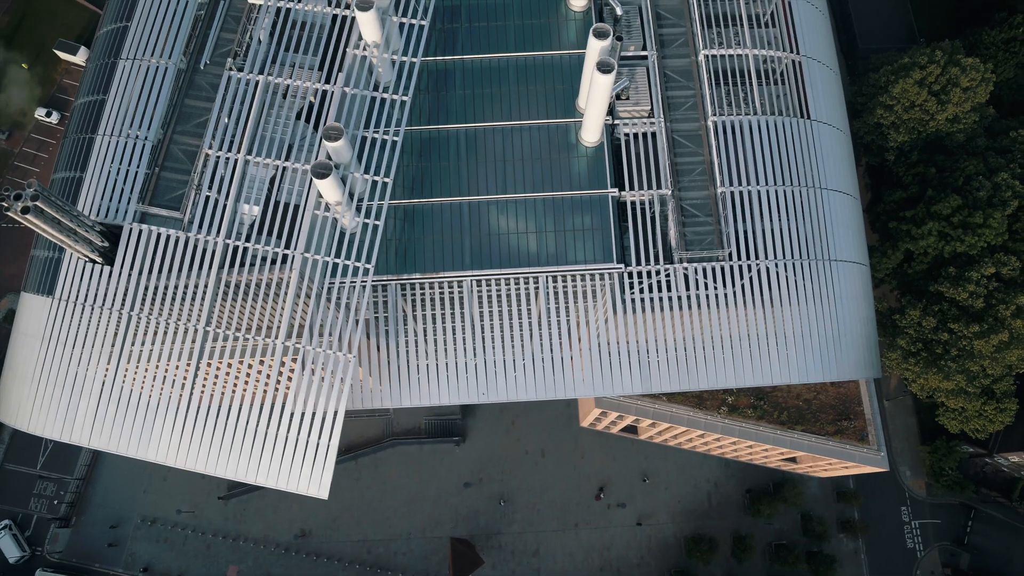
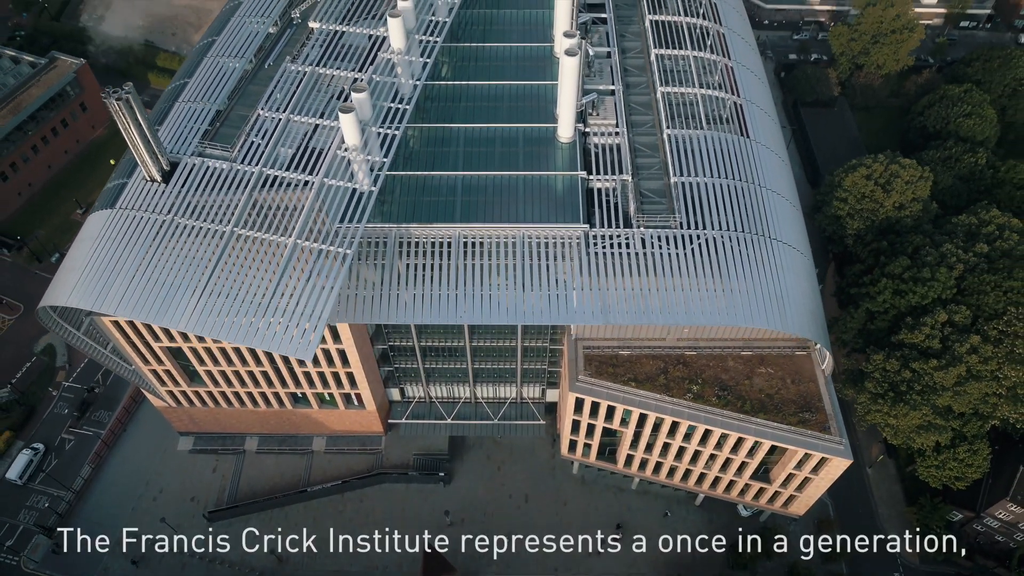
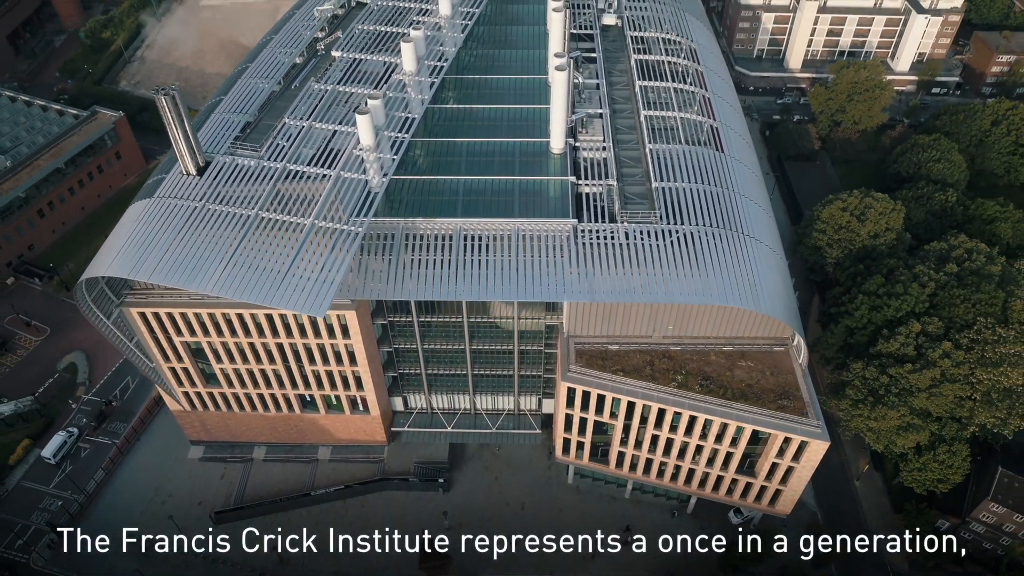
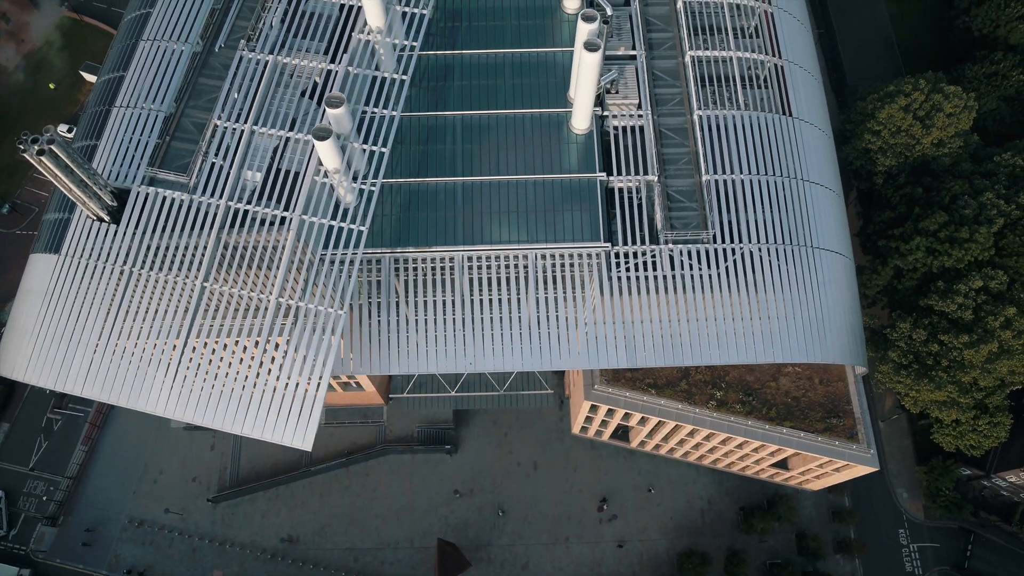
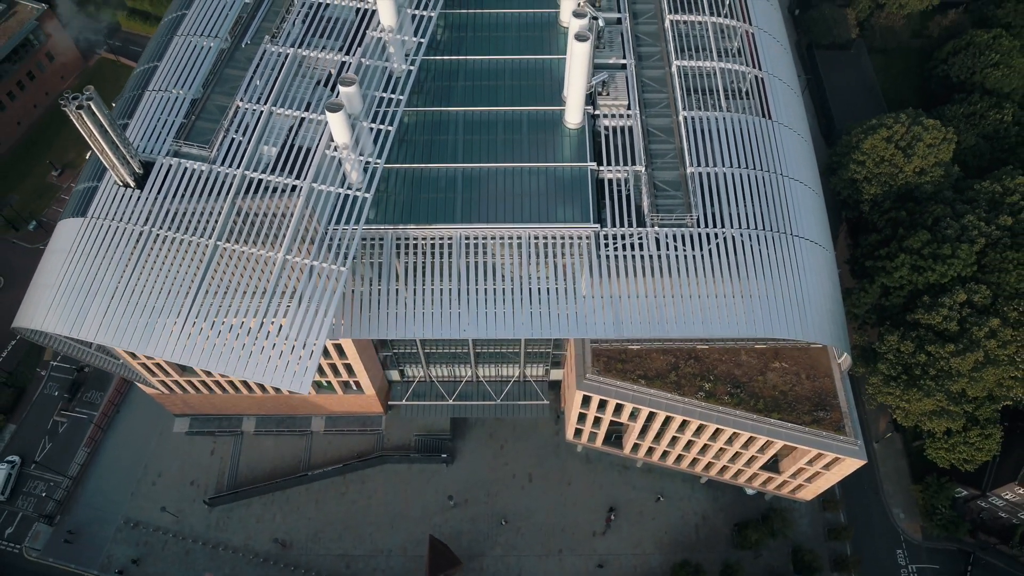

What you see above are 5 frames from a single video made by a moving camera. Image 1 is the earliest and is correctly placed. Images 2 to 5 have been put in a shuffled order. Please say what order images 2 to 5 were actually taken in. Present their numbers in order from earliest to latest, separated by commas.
4, 5, 2, 3
